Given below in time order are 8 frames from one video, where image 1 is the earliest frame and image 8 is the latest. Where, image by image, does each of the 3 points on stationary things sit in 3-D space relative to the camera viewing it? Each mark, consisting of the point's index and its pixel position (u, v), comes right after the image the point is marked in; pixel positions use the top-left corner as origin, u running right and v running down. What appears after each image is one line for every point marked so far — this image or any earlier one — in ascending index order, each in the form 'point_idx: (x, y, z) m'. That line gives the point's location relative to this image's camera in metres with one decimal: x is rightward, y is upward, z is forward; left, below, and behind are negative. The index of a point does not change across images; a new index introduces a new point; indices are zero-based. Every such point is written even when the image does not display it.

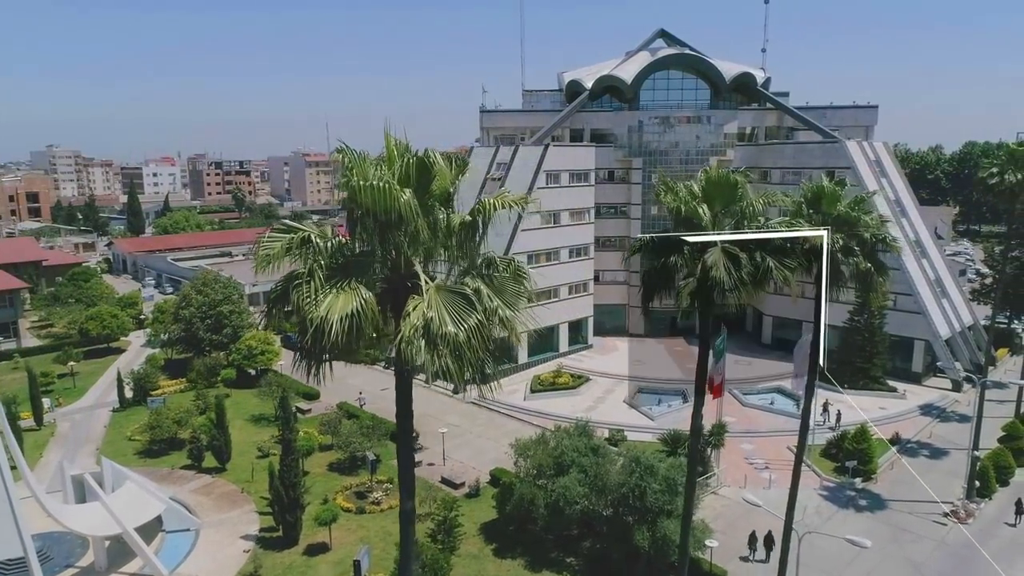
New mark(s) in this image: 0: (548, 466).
0: (+0.9, -4.4, +16.3) m
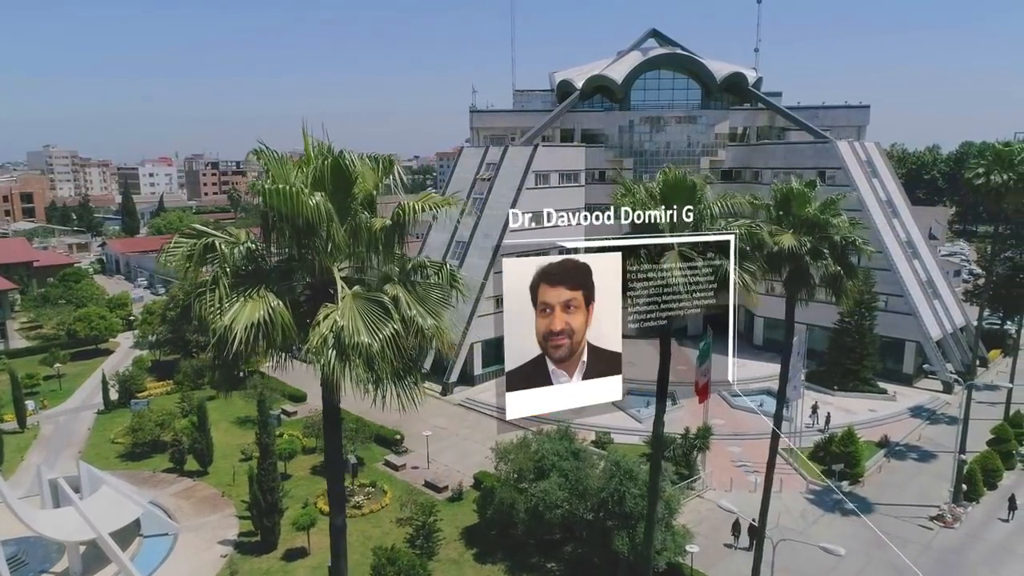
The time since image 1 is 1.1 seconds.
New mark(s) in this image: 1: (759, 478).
0: (+0.4, -4.4, +16.1) m
1: (+7.2, -5.6, +19.6) m
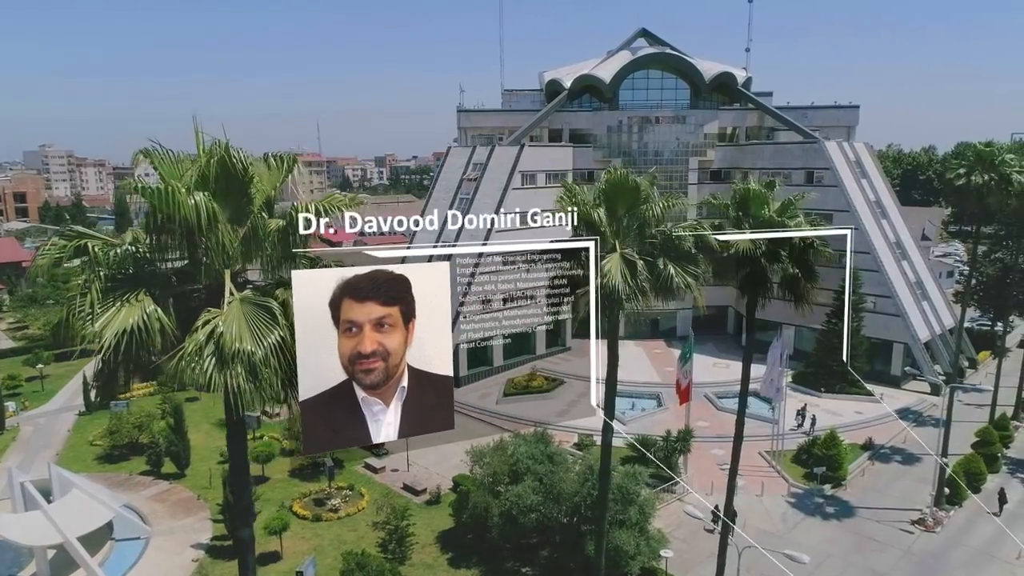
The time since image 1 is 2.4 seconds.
0: (-0.2, -4.4, +15.9) m
1: (+6.6, -5.6, +19.4) m
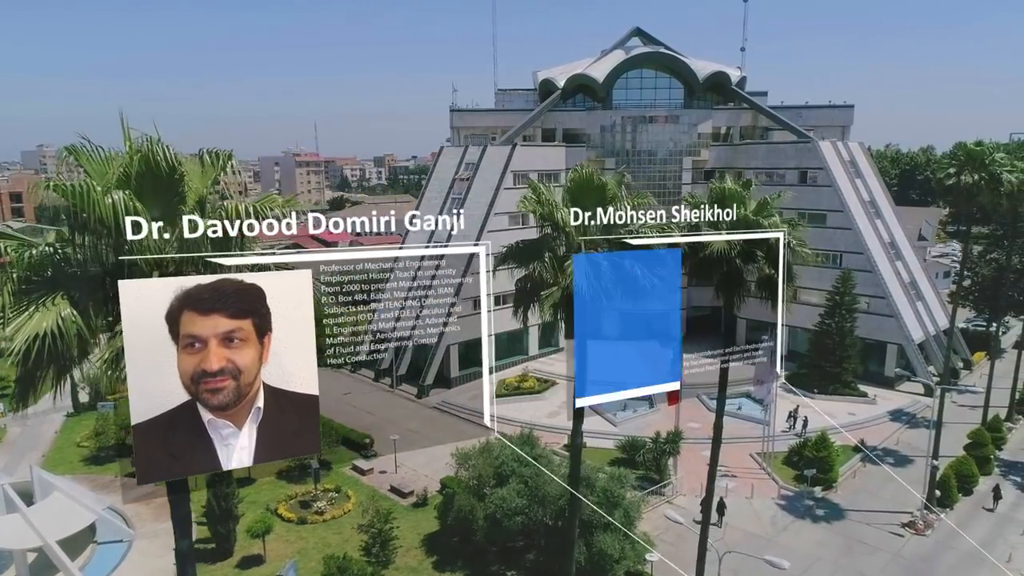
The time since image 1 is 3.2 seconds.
0: (-0.5, -4.5, +15.7) m
1: (+6.3, -5.6, +19.2) m
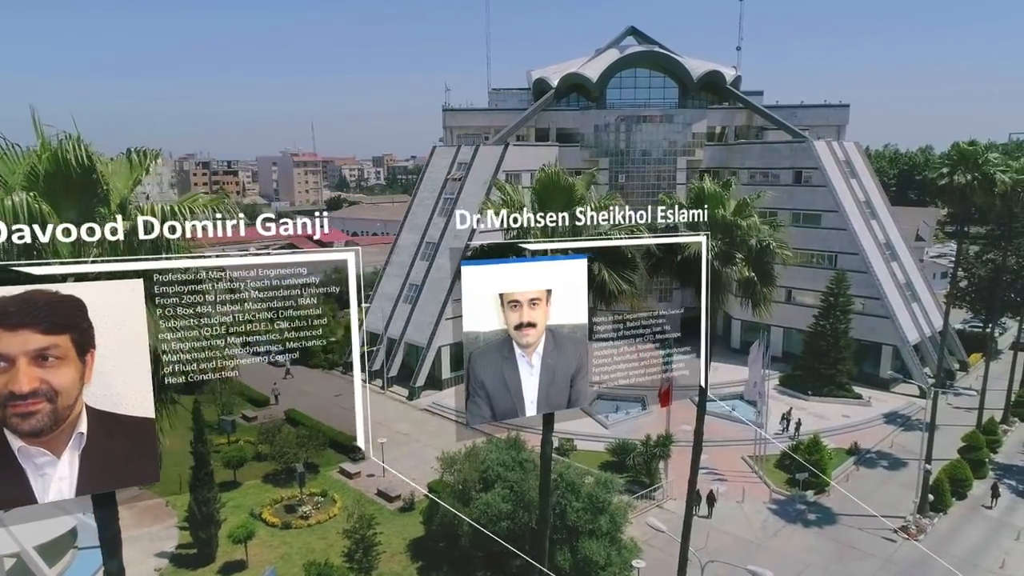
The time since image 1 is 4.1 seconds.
0: (-0.9, -4.5, +15.5) m
1: (+5.9, -5.7, +19.0) m
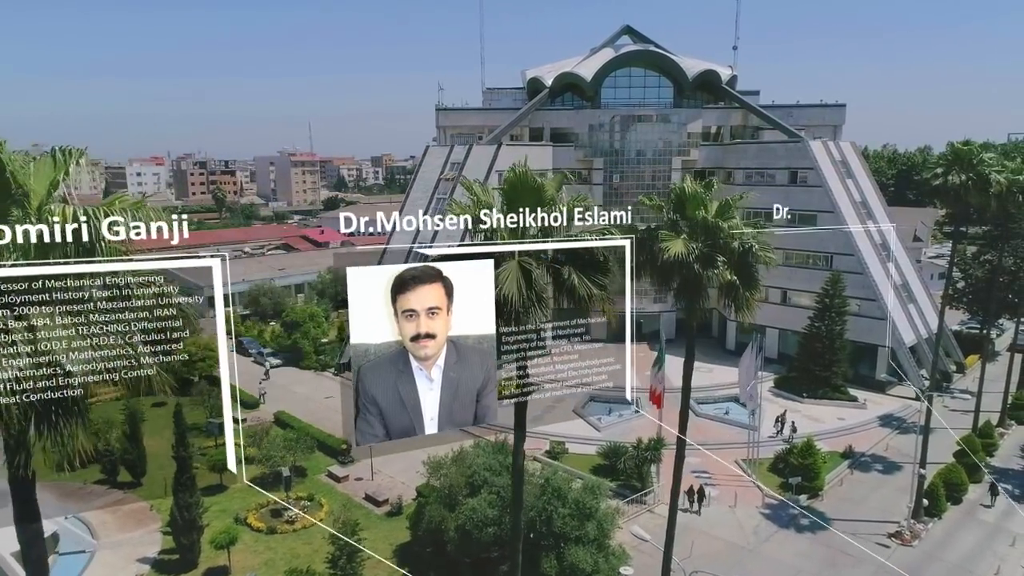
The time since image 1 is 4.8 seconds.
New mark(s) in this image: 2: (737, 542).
0: (-1.2, -4.5, +15.2) m
1: (+5.7, -5.7, +18.7) m
2: (+5.6, -6.3, +16.6) m
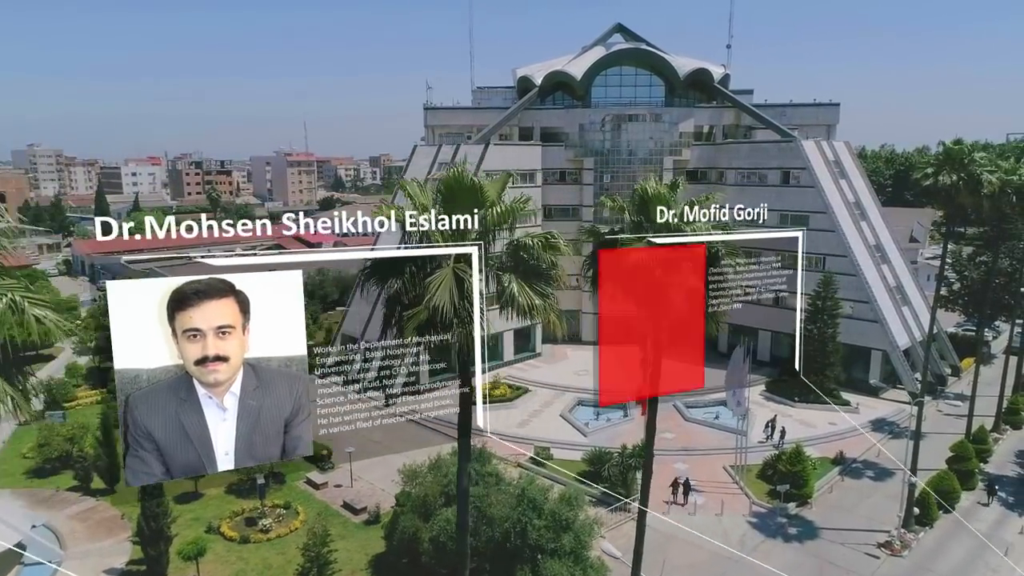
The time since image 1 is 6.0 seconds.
0: (-1.7, -4.6, +14.8) m
1: (+5.1, -5.8, +18.3) m
2: (+5.1, -6.4, +16.1) m
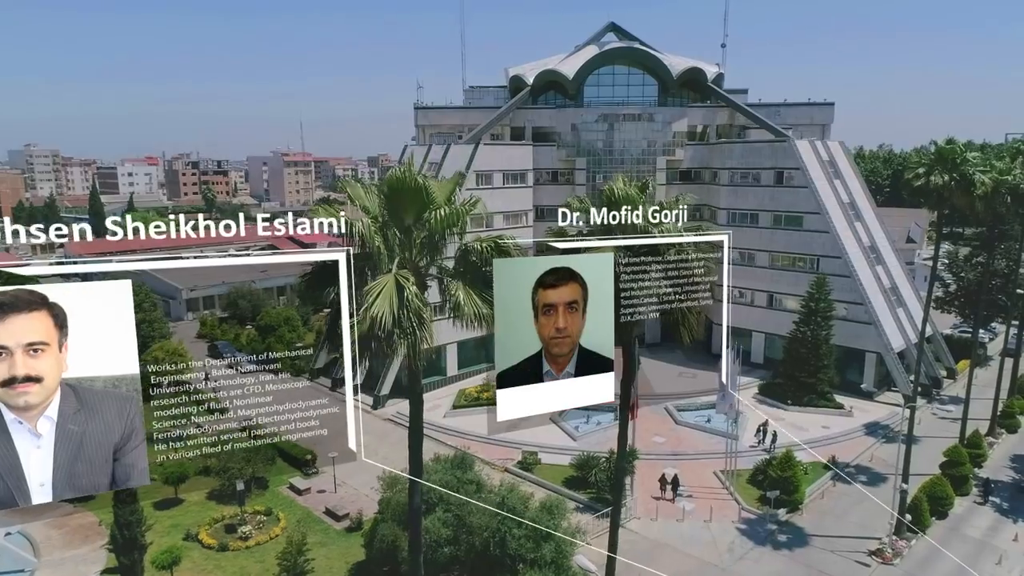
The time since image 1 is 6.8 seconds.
0: (-2.1, -4.7, +14.5) m
1: (+4.7, -5.8, +18.0) m
2: (+4.7, -6.5, +15.8) m
